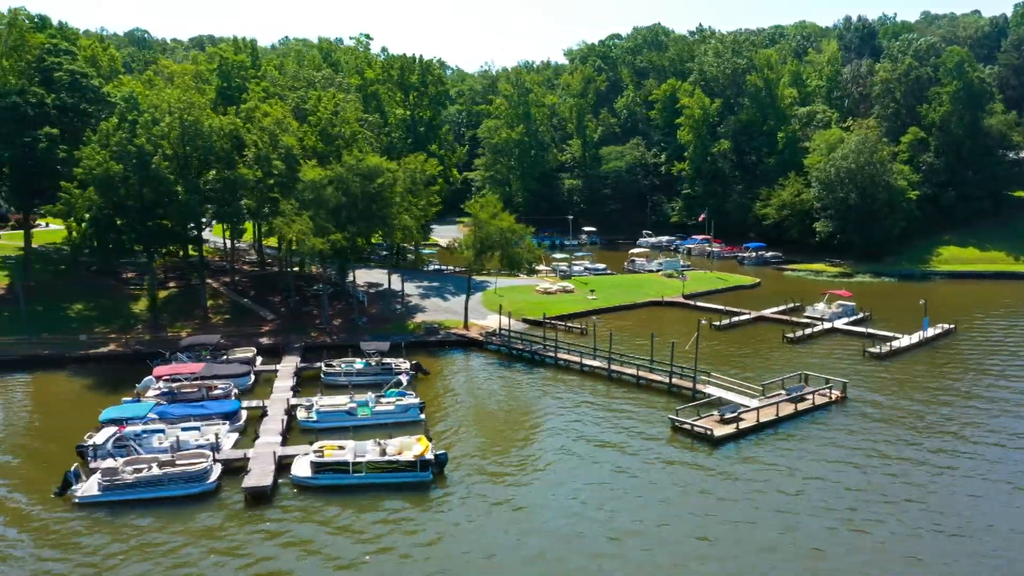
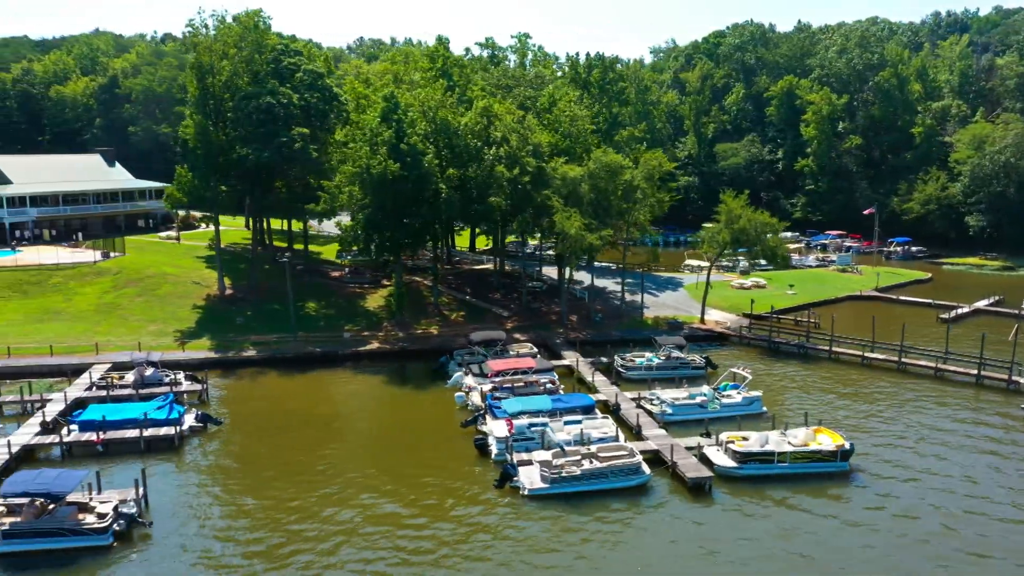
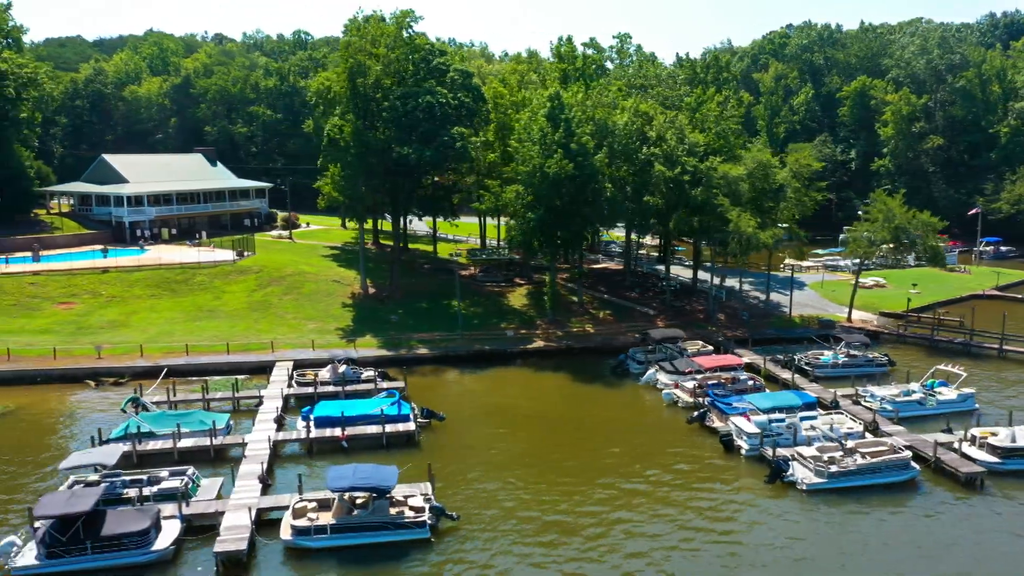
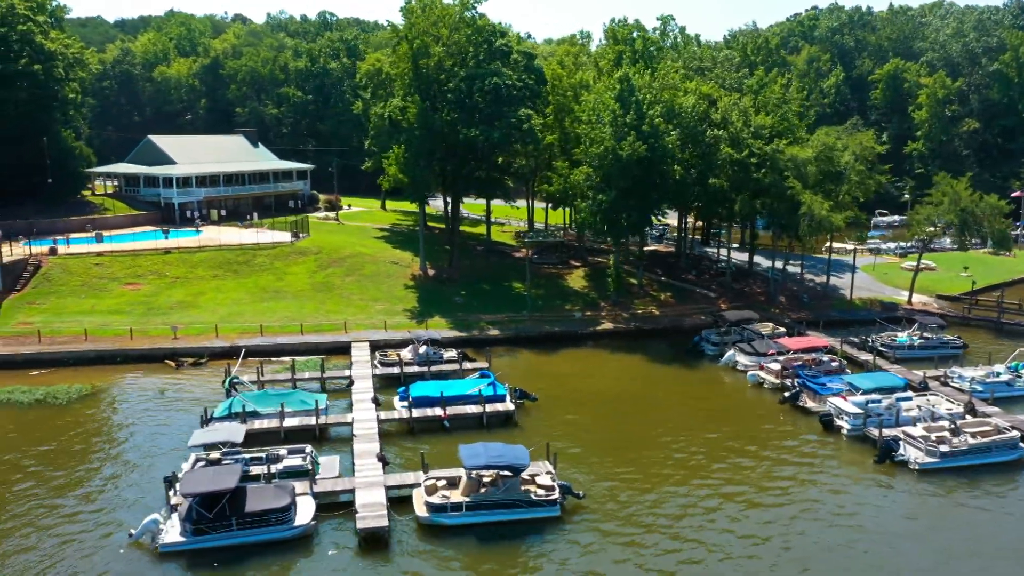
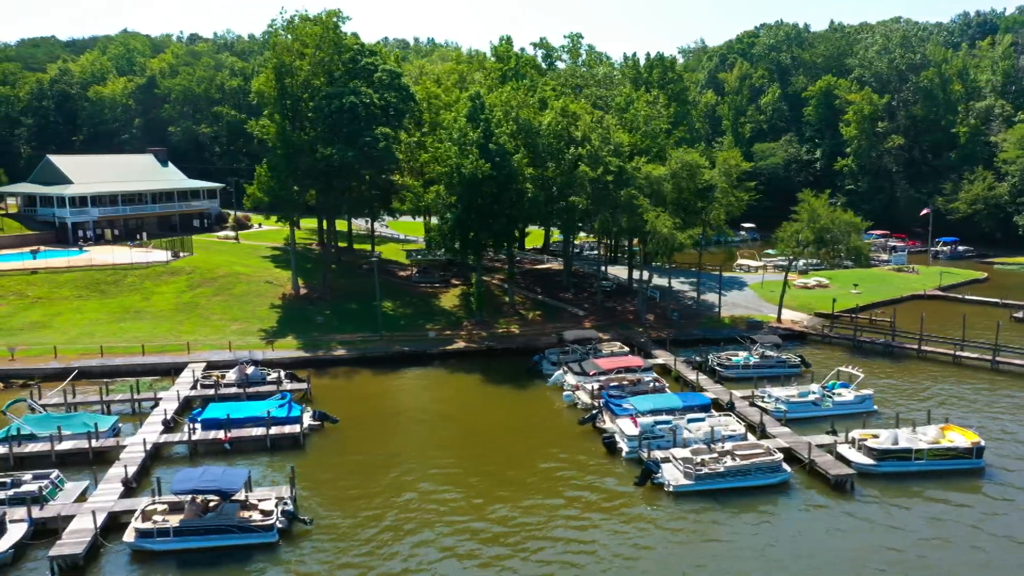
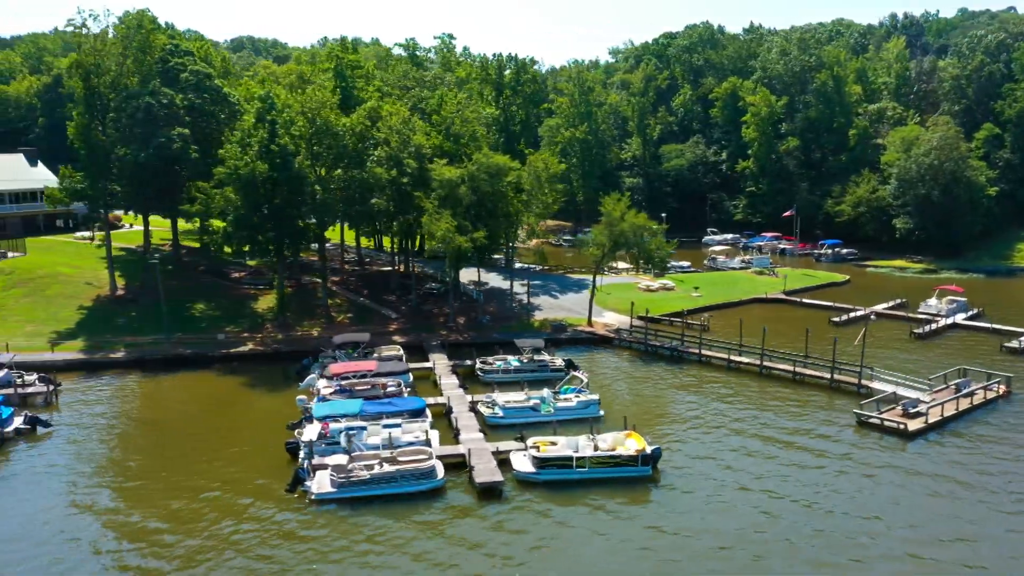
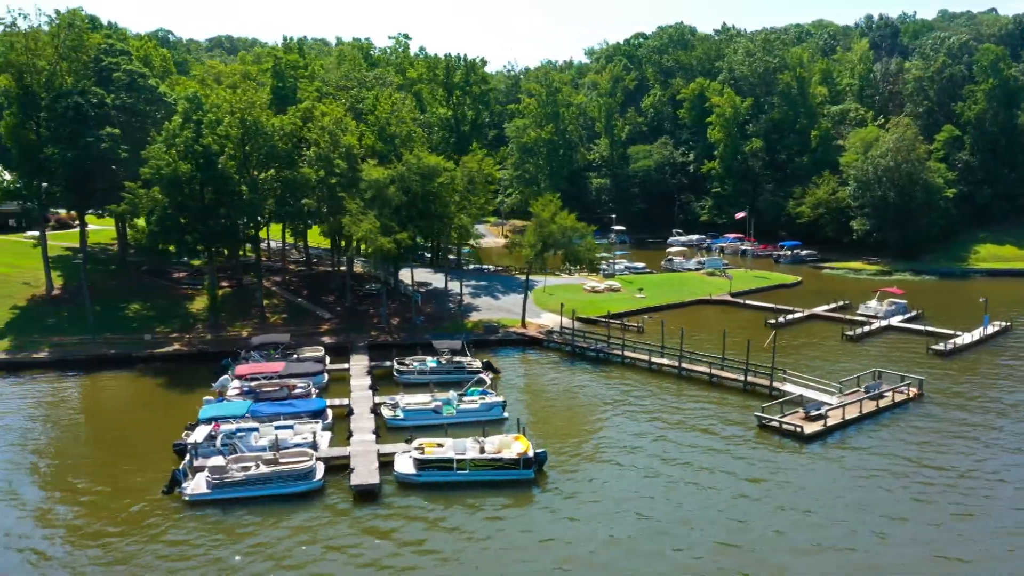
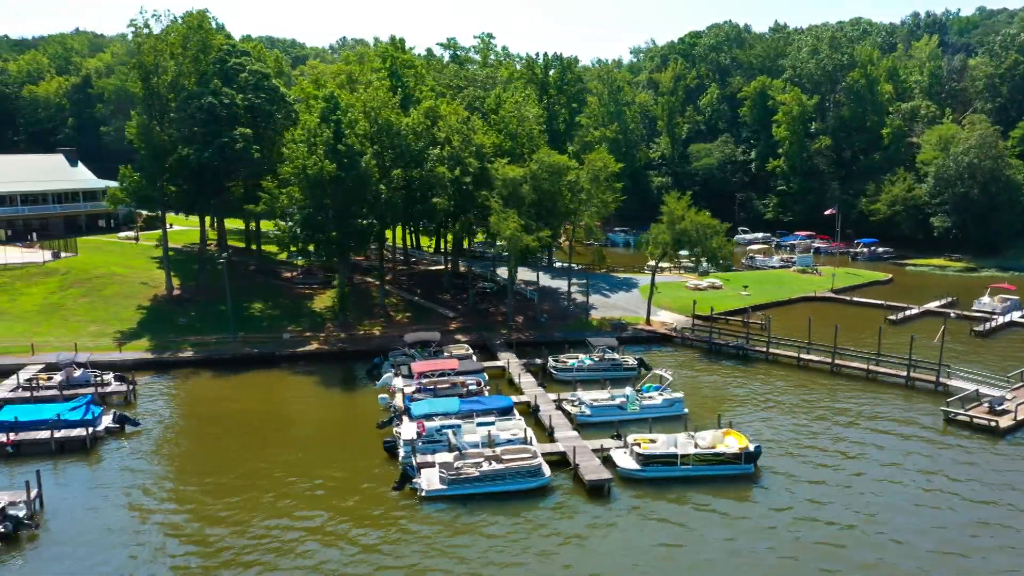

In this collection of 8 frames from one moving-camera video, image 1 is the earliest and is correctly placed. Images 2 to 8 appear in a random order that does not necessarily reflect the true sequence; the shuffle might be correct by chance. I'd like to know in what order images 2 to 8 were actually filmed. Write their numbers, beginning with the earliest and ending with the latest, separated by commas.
7, 6, 8, 2, 5, 3, 4
